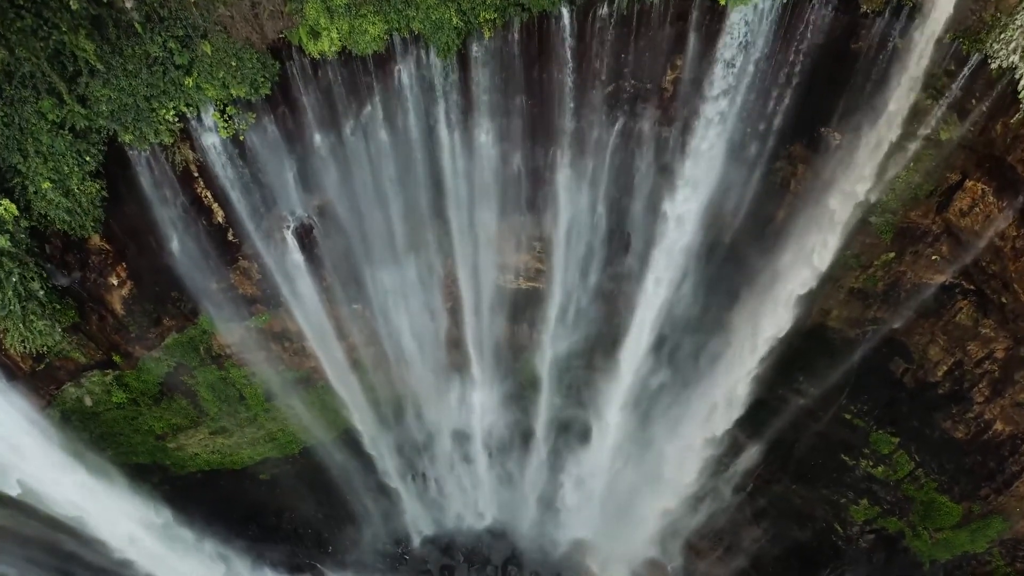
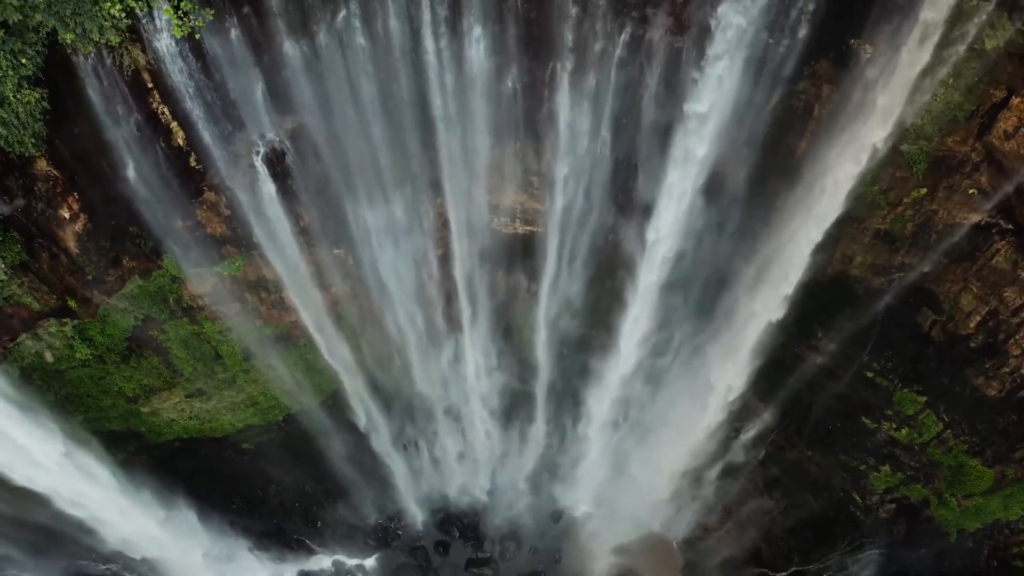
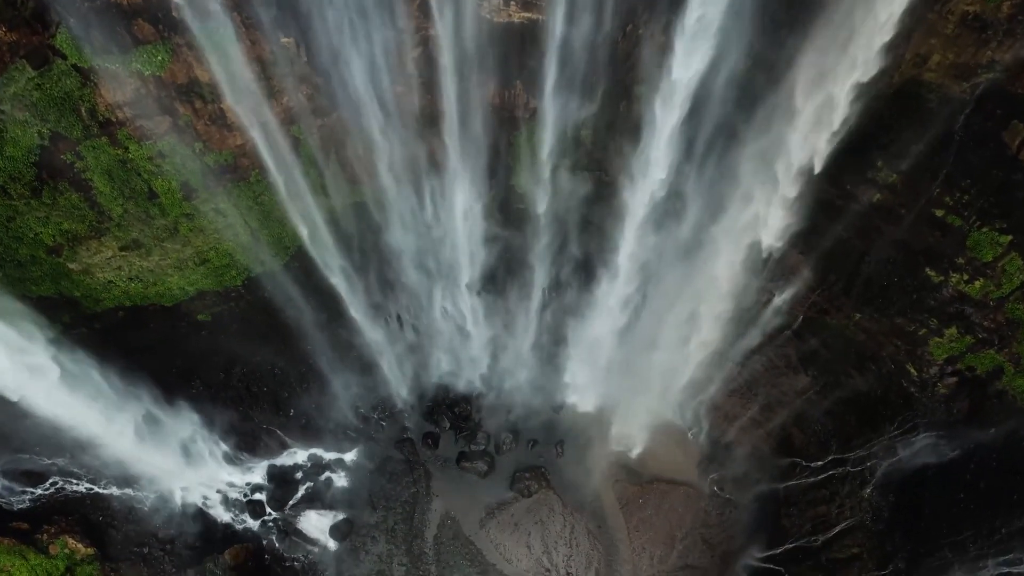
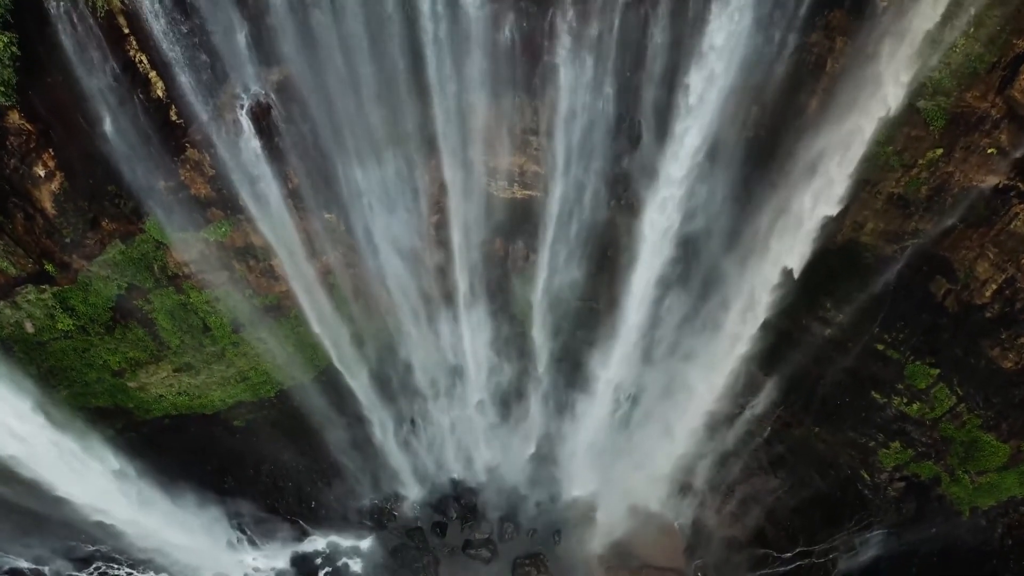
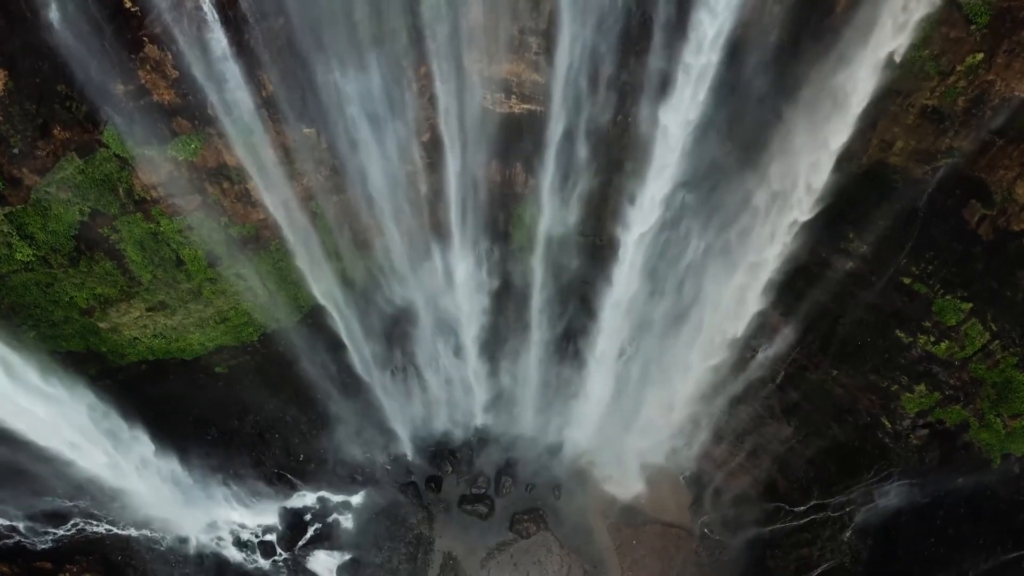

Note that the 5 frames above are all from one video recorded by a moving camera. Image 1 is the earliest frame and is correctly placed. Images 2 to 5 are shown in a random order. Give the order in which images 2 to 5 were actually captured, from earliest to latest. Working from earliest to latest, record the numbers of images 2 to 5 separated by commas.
2, 4, 5, 3
